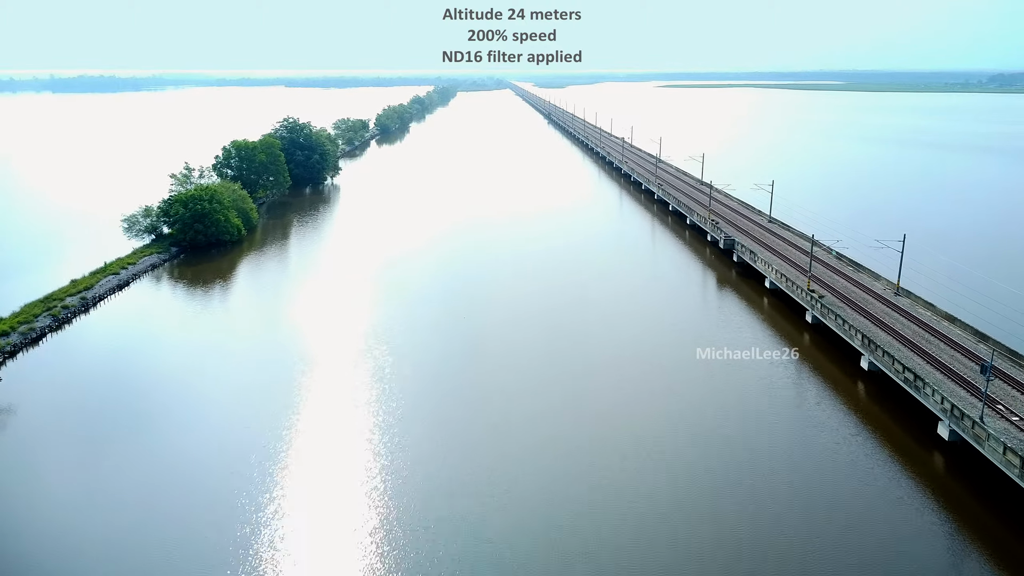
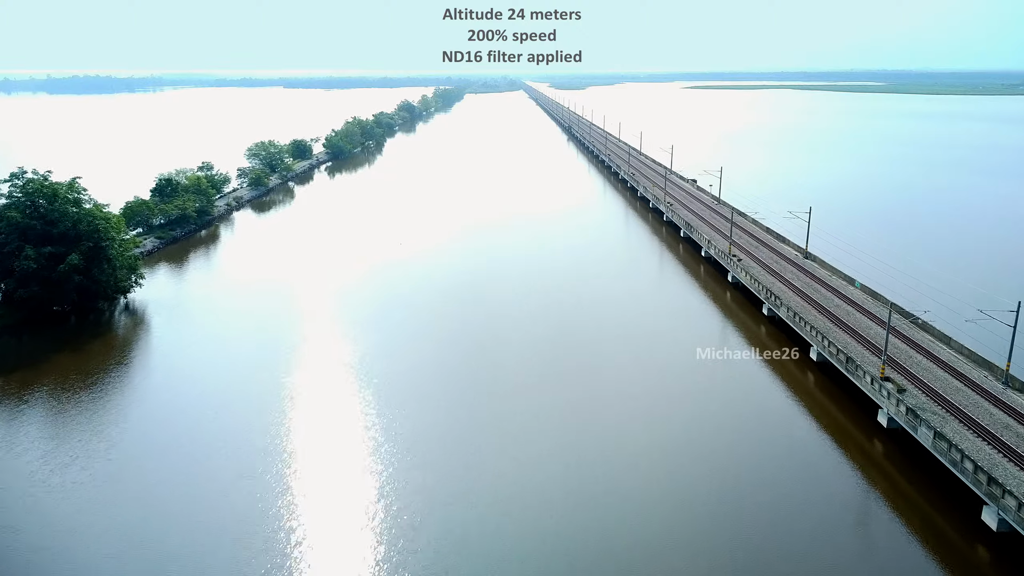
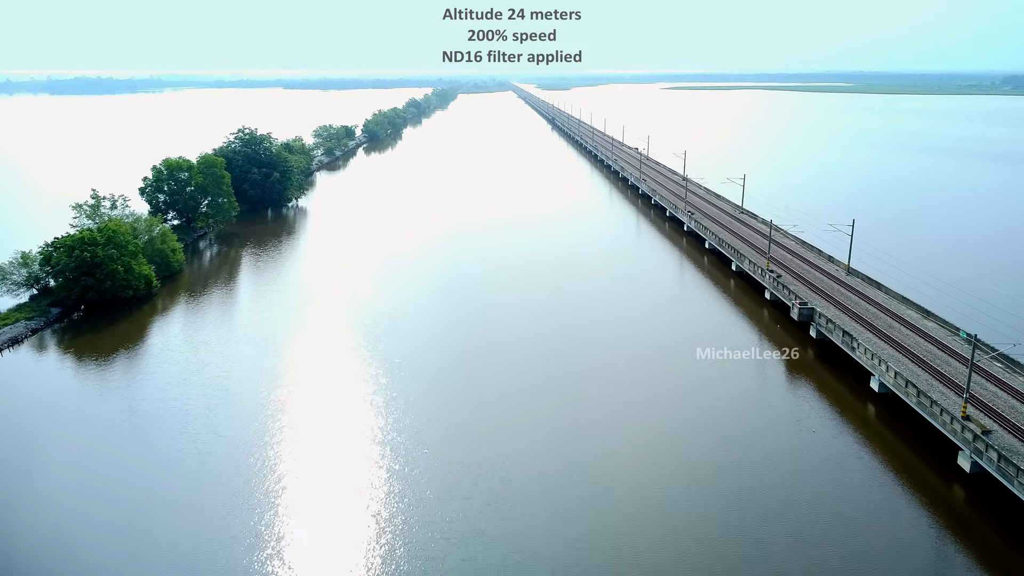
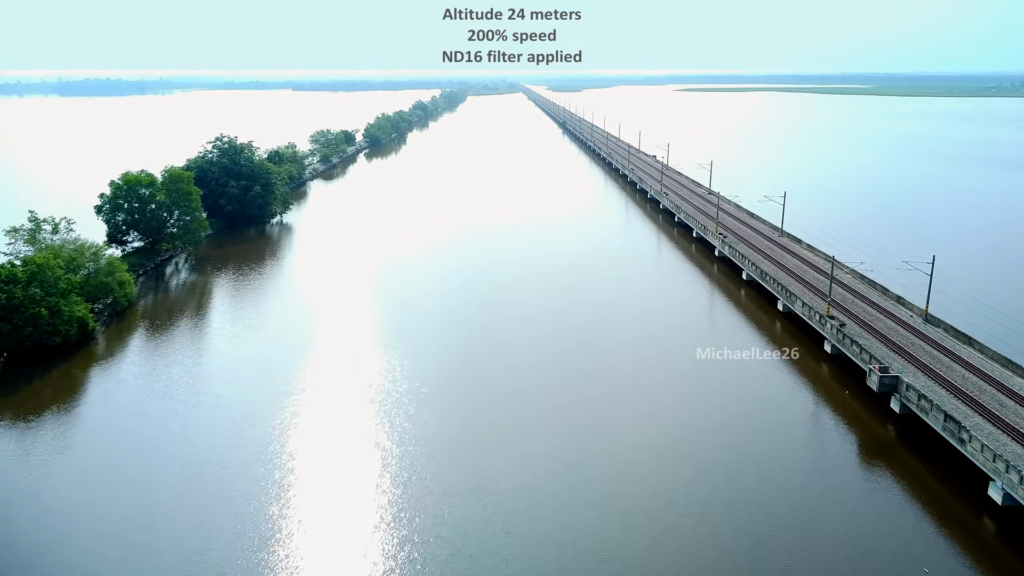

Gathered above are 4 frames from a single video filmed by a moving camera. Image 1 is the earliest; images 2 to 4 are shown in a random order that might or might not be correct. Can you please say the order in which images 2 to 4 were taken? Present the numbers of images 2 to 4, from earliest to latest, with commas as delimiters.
3, 4, 2
